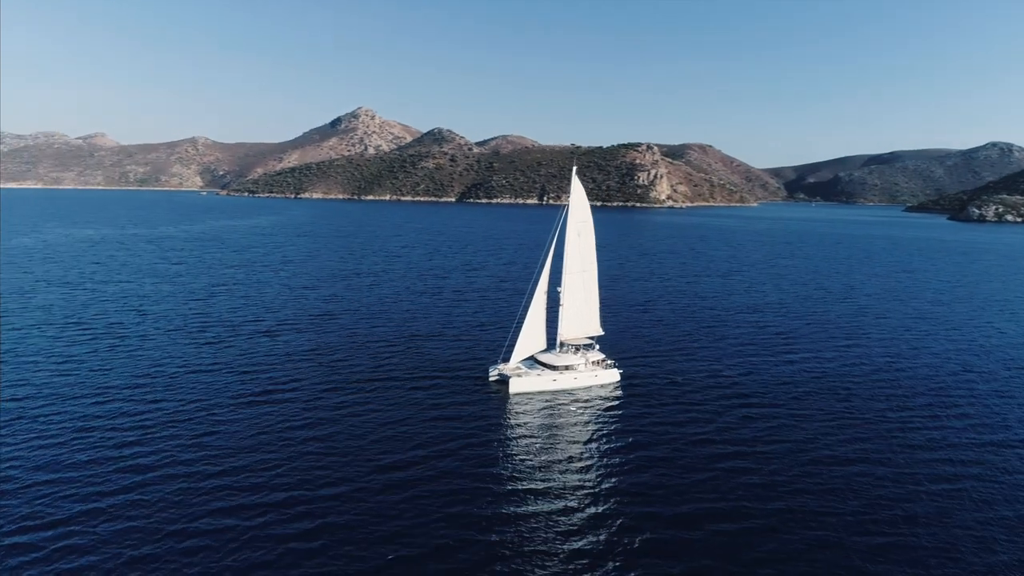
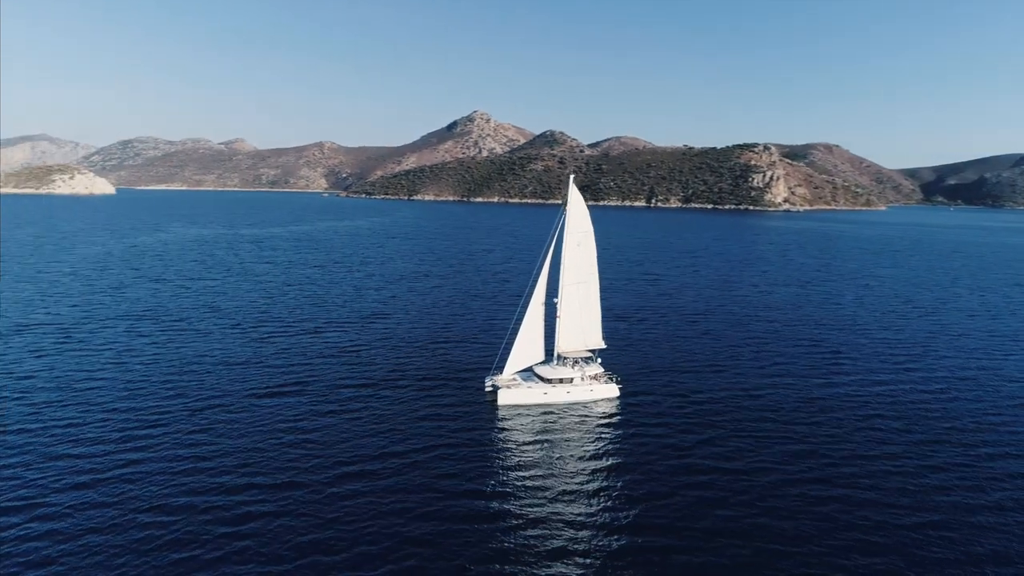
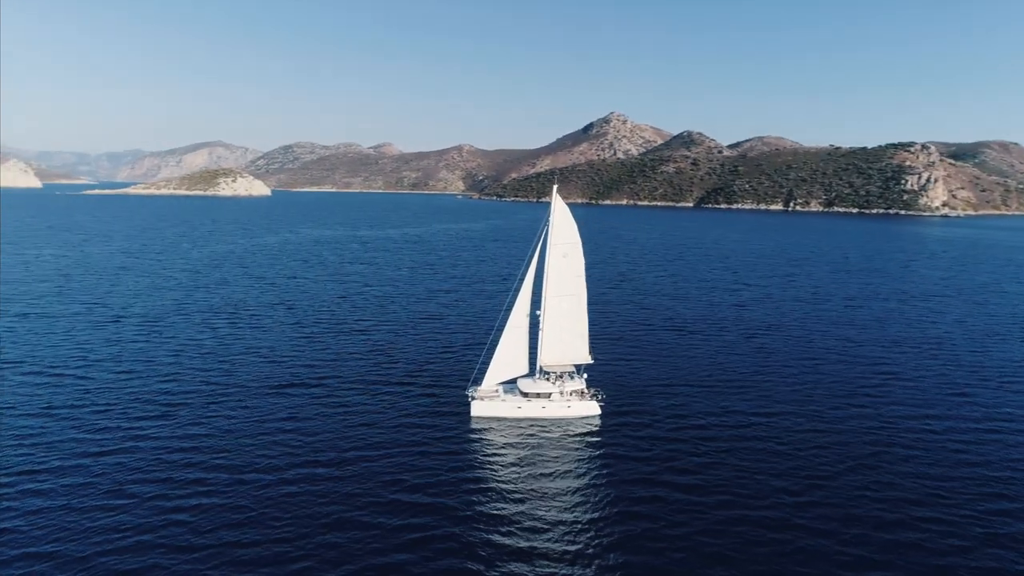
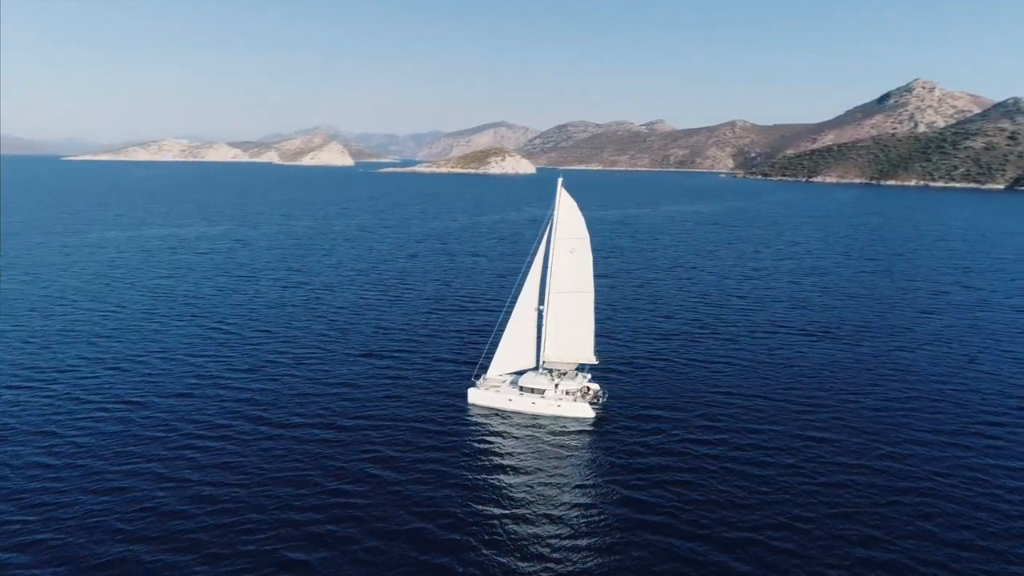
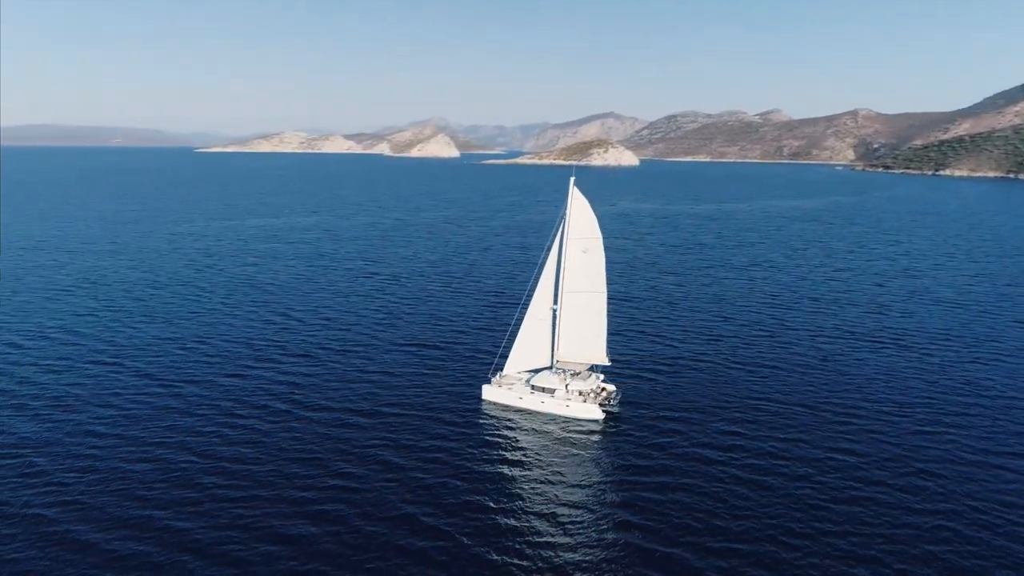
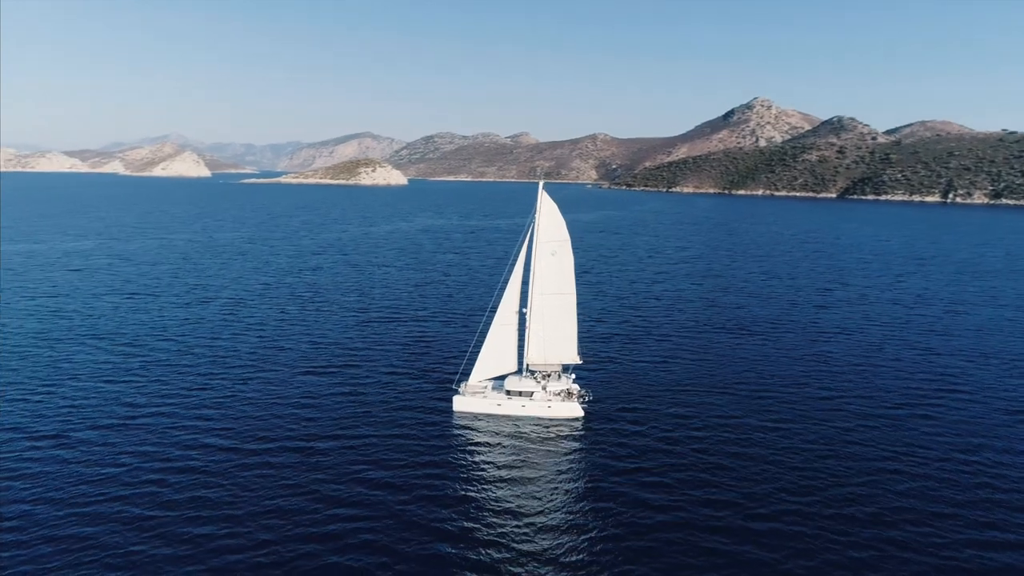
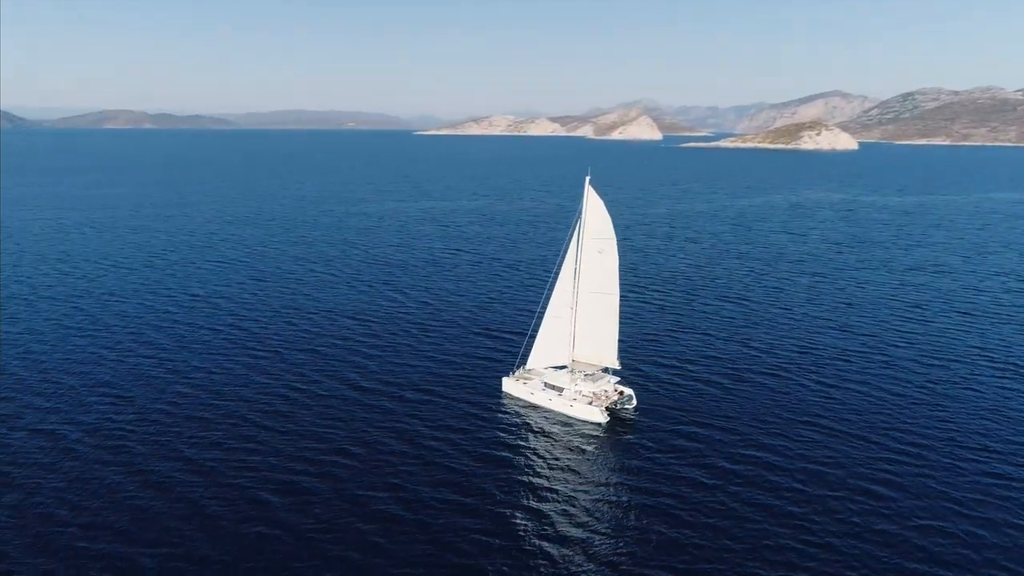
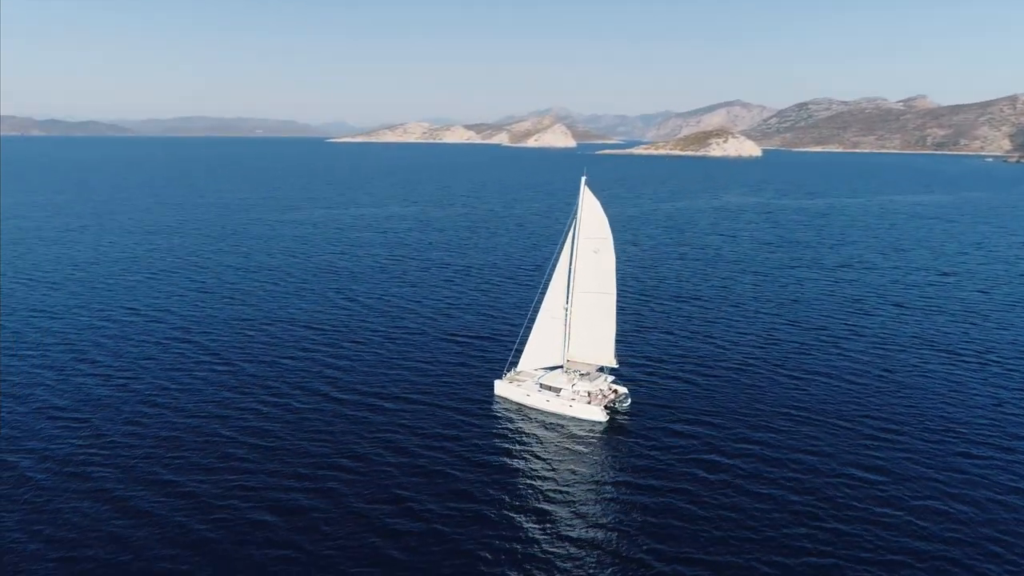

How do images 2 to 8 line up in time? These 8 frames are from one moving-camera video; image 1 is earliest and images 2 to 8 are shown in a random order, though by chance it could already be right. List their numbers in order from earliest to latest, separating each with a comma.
2, 3, 6, 4, 5, 8, 7
